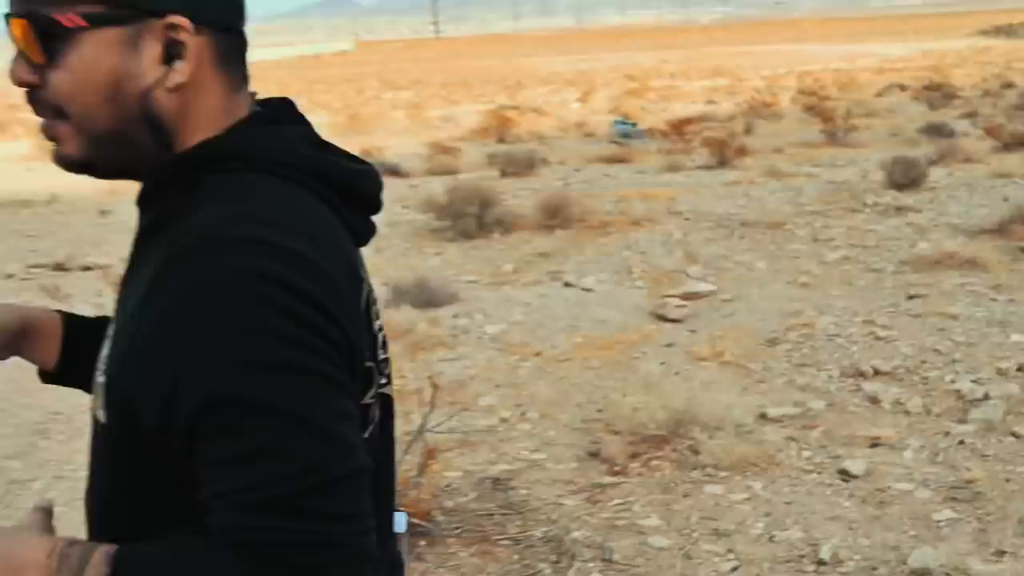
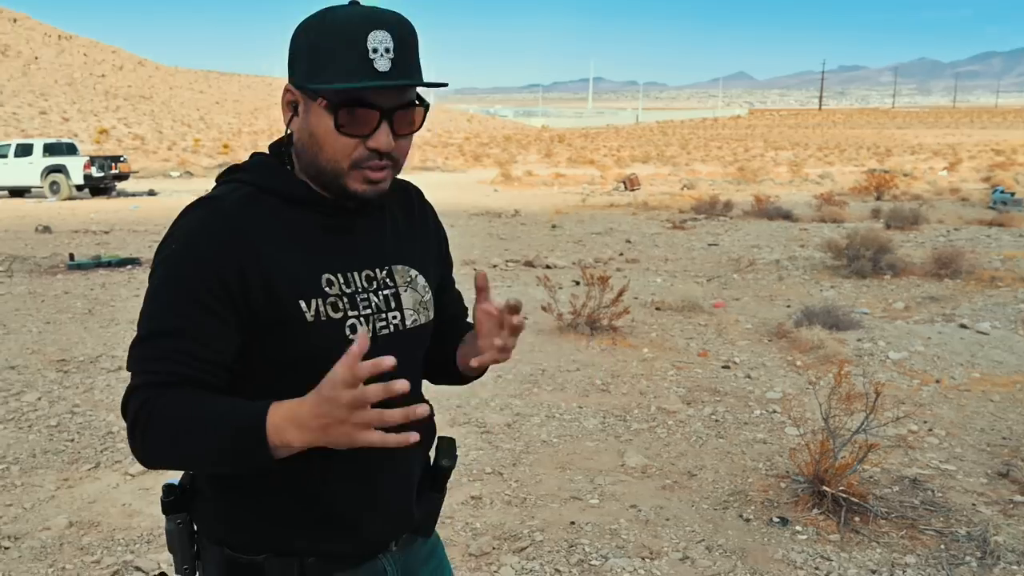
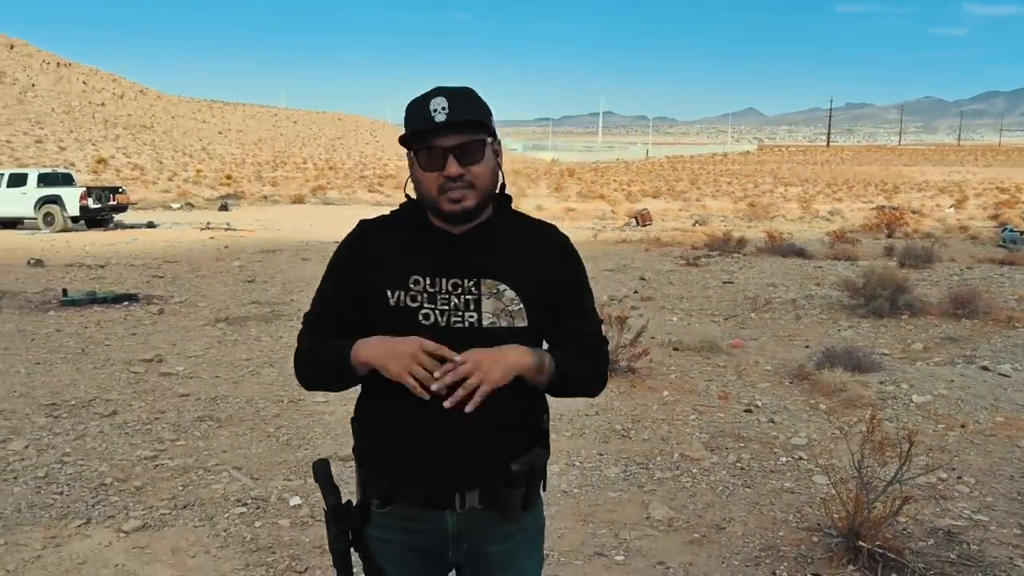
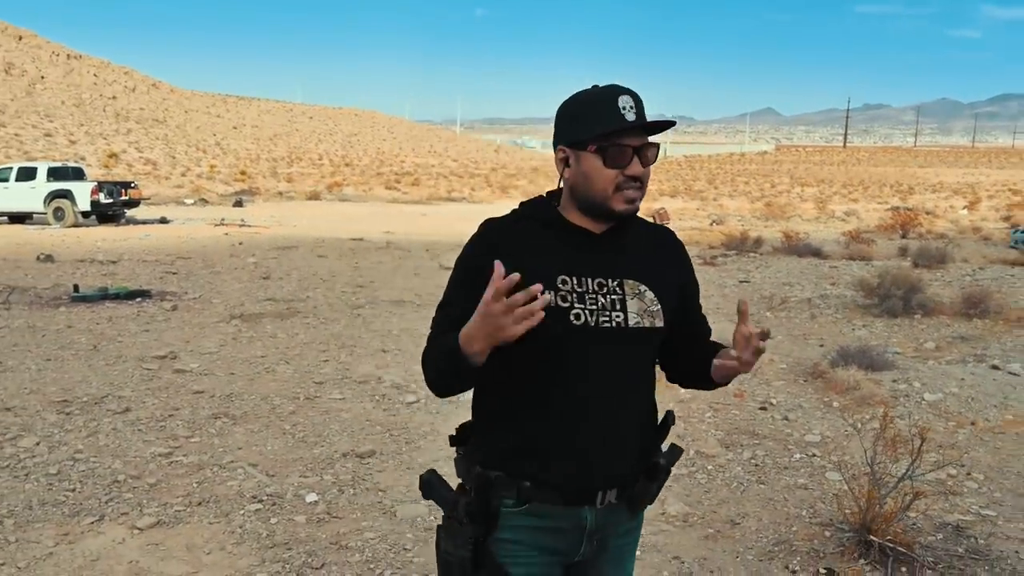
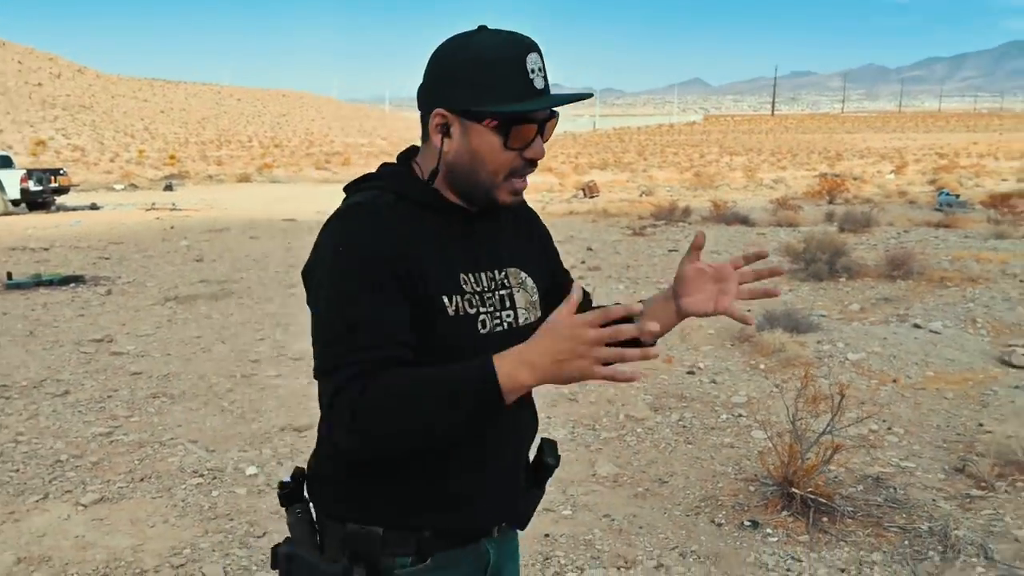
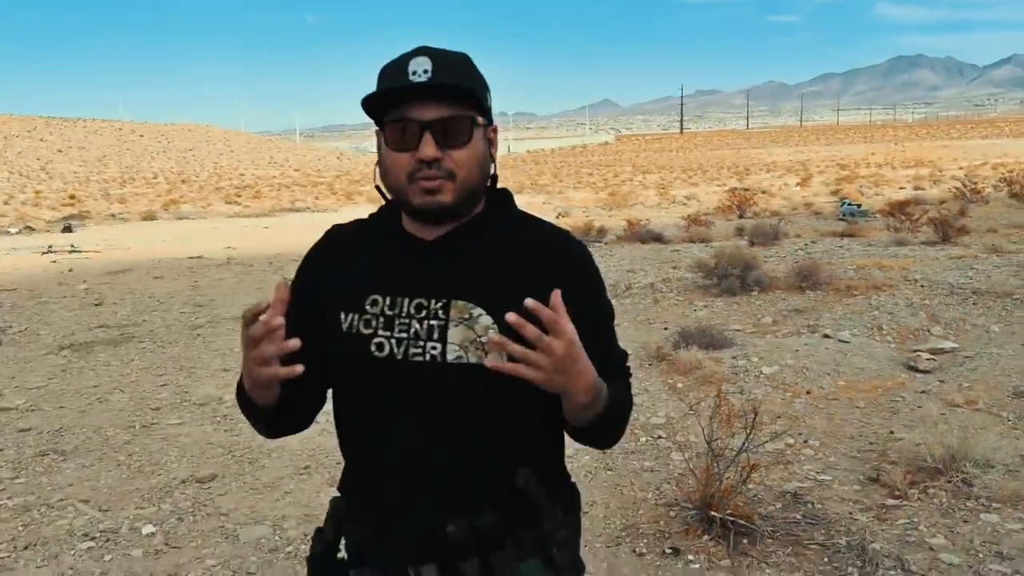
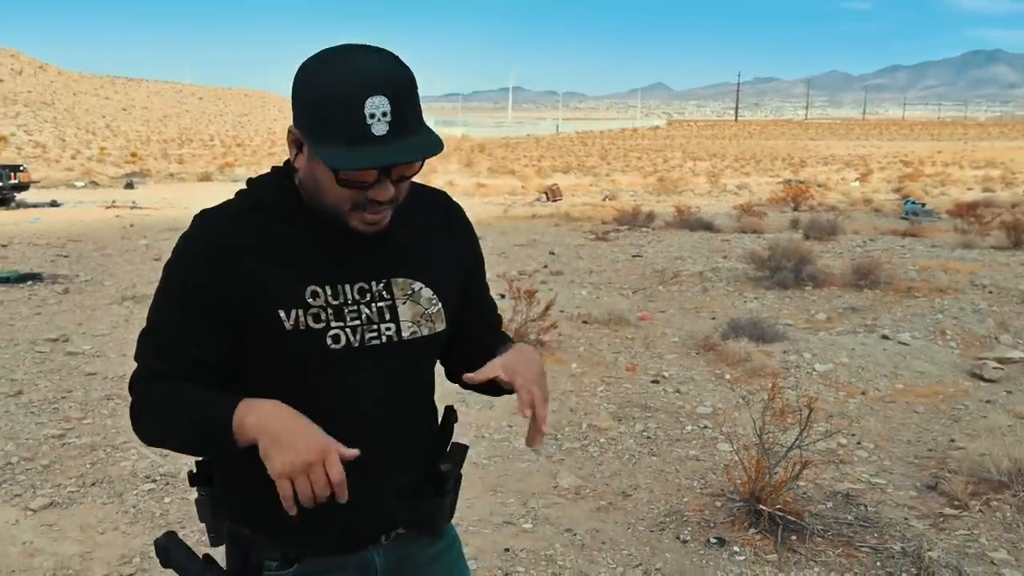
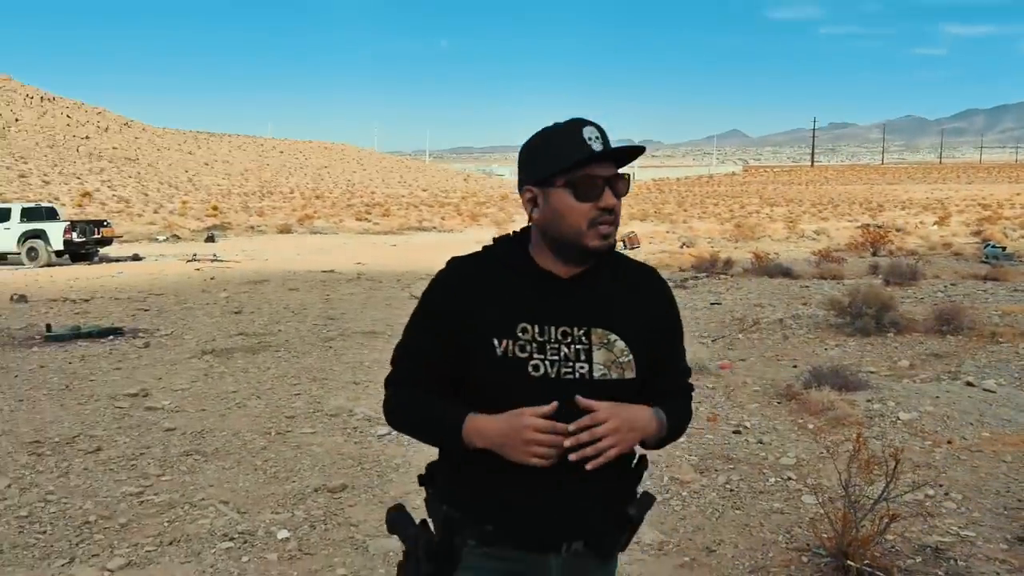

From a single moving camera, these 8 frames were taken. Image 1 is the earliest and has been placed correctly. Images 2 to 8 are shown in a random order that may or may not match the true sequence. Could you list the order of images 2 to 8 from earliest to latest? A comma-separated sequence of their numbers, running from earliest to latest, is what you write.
6, 8, 3, 4, 7, 5, 2
